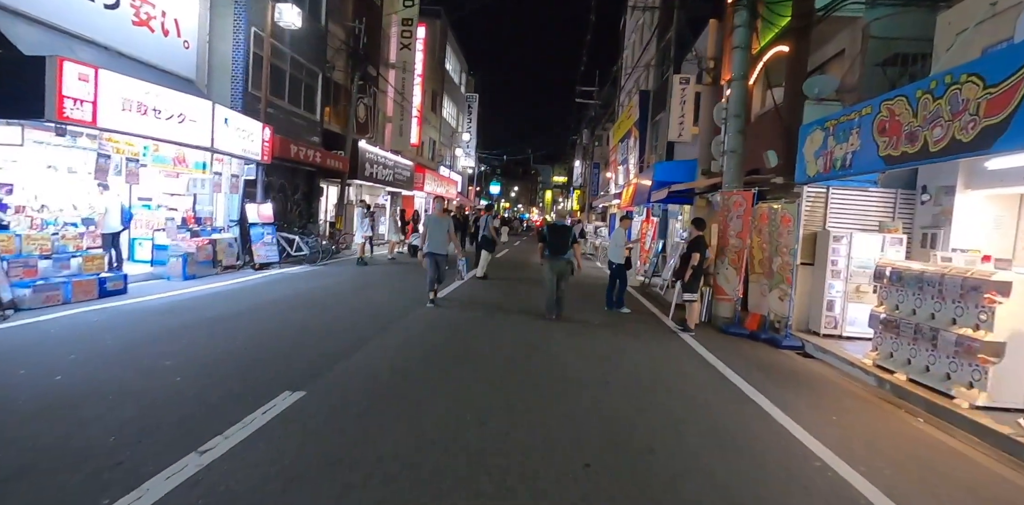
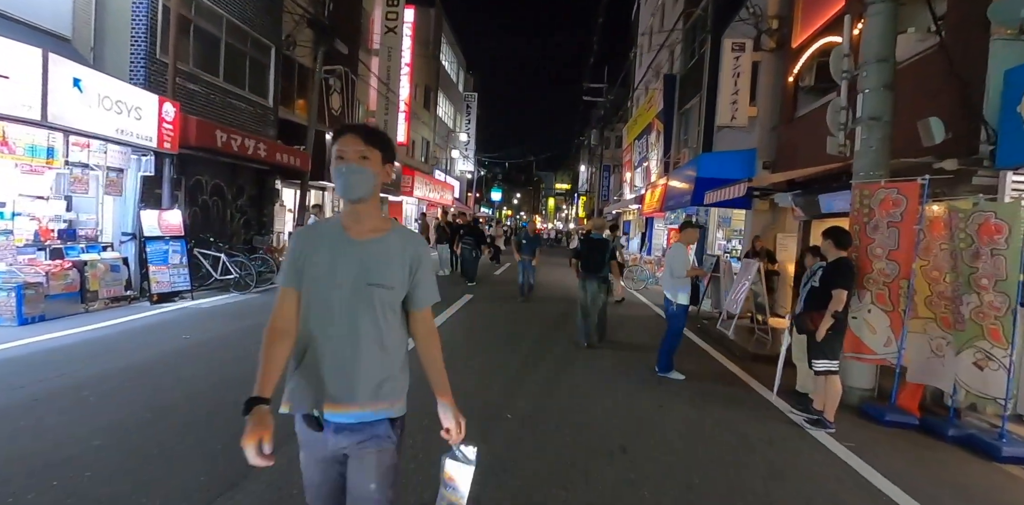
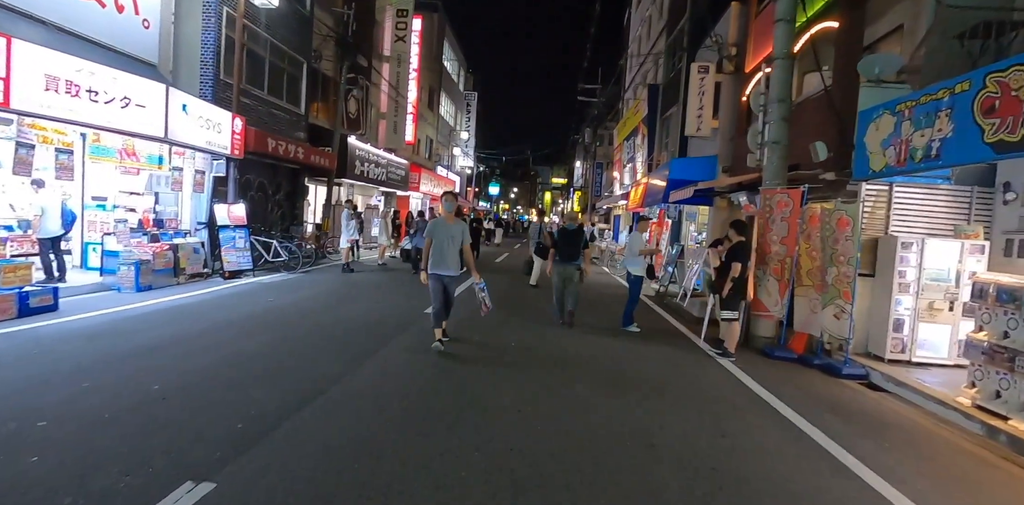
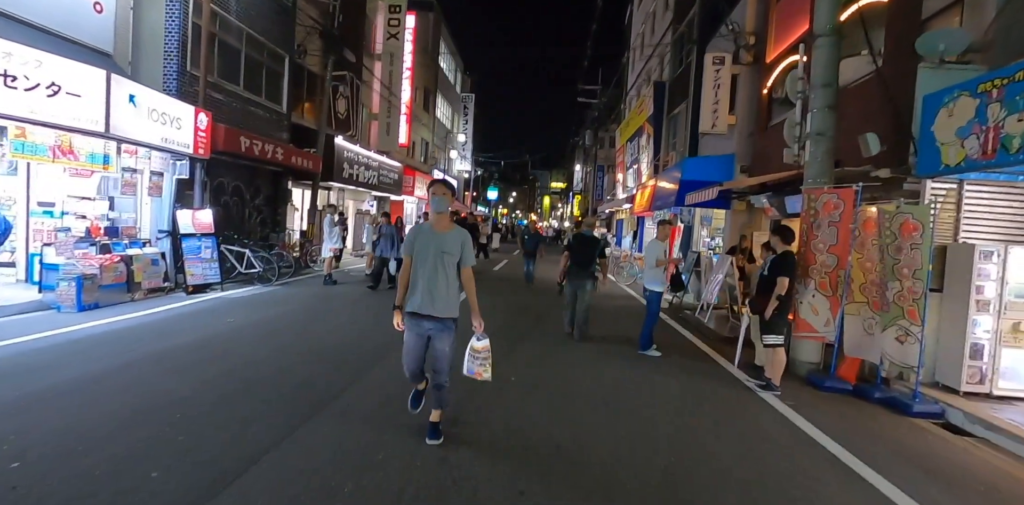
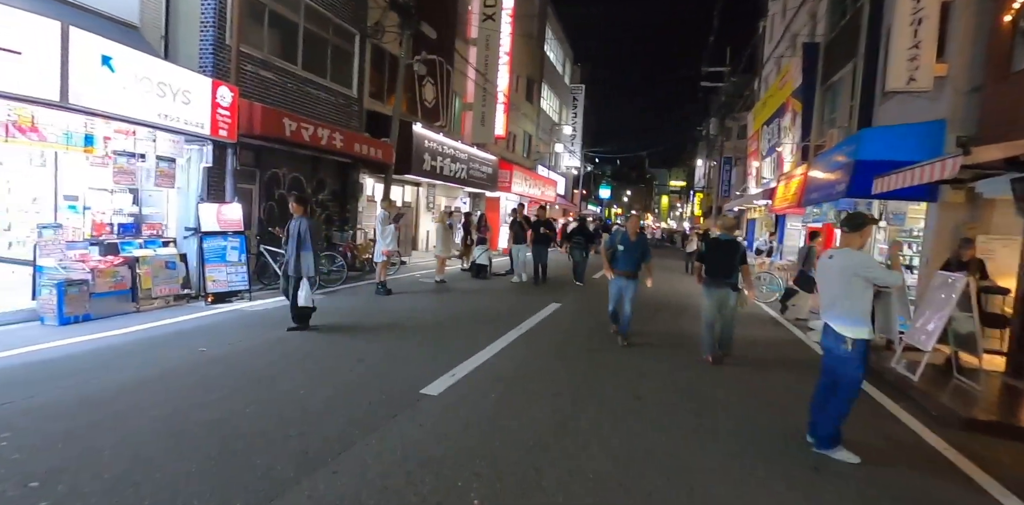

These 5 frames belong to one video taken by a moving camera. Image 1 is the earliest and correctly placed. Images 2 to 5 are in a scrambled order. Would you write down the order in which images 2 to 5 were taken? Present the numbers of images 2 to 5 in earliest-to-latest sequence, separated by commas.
3, 4, 2, 5
